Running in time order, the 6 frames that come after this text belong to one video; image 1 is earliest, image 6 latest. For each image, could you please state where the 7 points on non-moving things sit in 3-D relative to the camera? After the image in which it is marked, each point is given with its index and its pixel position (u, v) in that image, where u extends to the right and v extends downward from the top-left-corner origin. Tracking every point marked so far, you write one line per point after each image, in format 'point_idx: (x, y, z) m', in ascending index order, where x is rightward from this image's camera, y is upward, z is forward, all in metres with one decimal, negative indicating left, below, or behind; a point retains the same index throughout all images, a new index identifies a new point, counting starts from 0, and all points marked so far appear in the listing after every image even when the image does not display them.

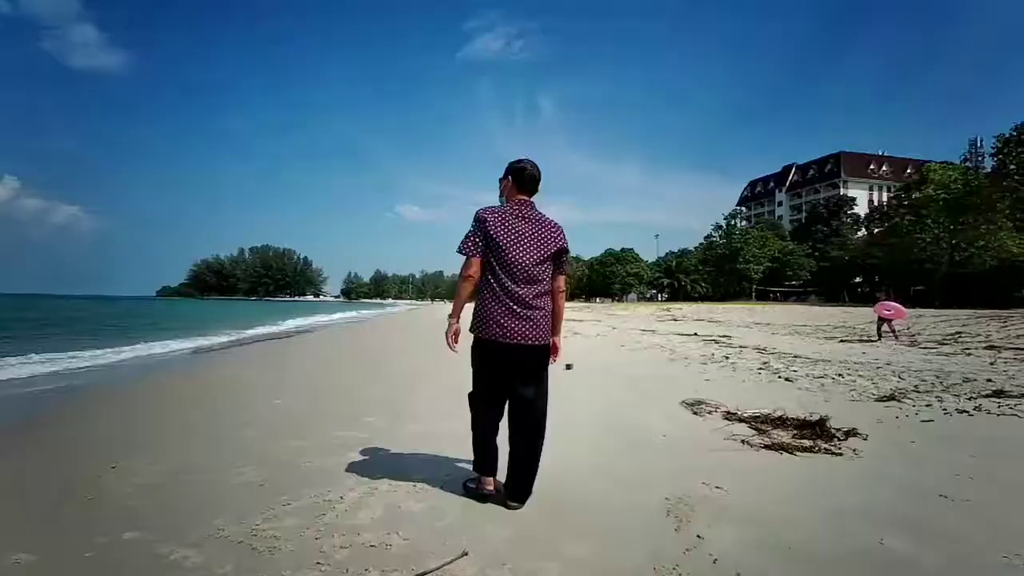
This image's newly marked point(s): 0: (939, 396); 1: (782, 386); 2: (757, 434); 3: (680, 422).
0: (+4.3, -1.1, +5.5) m
1: (+3.0, -1.1, +6.2) m
2: (+1.9, -1.2, +4.3) m
3: (+1.5, -1.2, +4.9) m
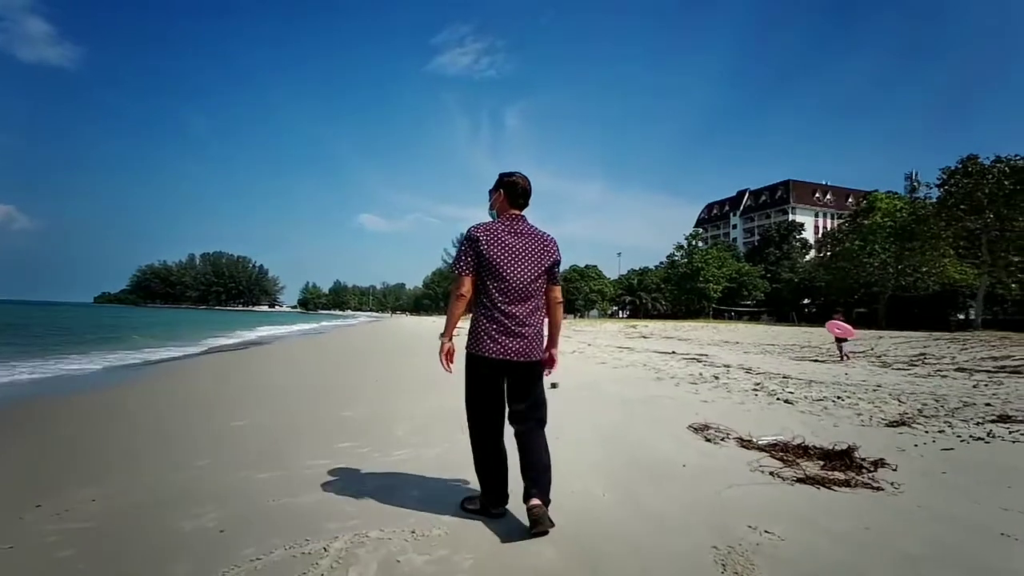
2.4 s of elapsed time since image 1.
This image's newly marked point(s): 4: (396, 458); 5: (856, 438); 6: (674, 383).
0: (+4.2, -1.3, +5.3) m
1: (+2.9, -1.3, +5.9) m
2: (+2.0, -1.3, +4.0) m
3: (+1.5, -1.3, +4.5) m
4: (-0.9, -1.4, +4.5) m
5: (+3.0, -1.3, +4.8) m
6: (+2.3, -1.3, +7.7) m
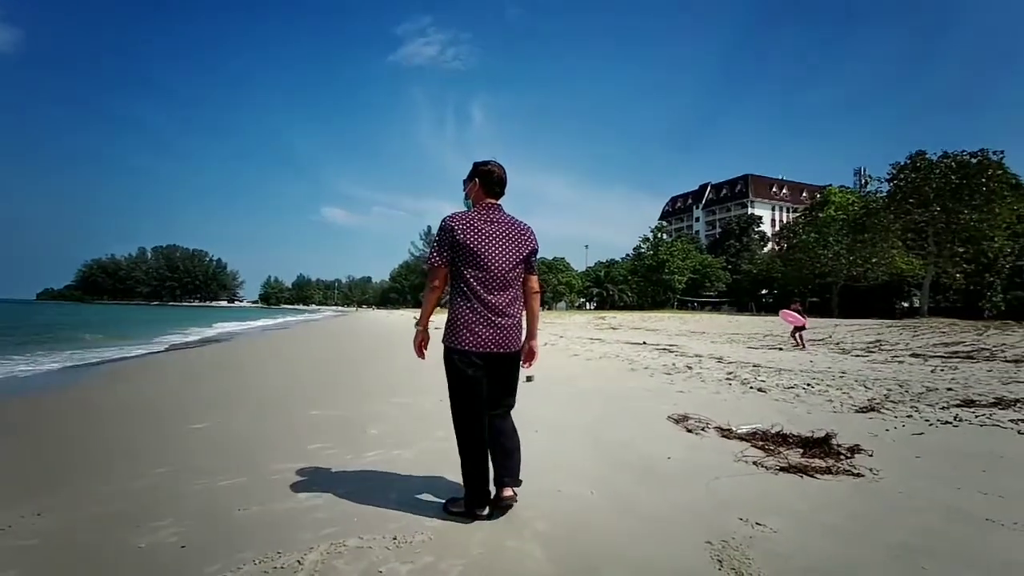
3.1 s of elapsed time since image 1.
0: (+4.0, -1.2, +5.5) m
1: (+2.6, -1.2, +5.9) m
2: (+1.8, -1.2, +4.0) m
3: (+1.3, -1.2, +4.5) m
4: (-1.1, -1.3, +4.3) m
5: (+2.8, -1.2, +4.8) m
6: (+1.9, -1.2, +7.7) m
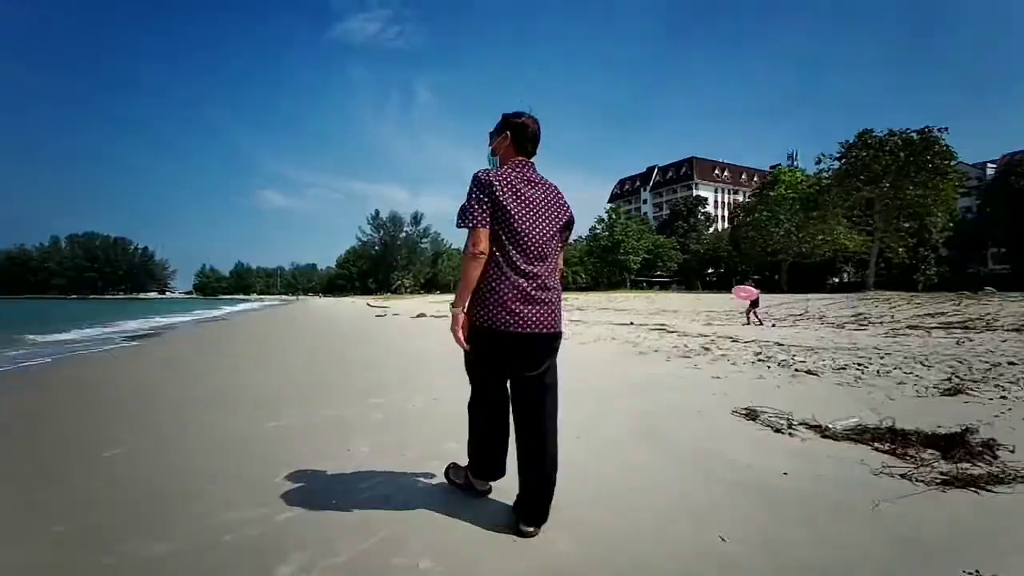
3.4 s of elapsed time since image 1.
0: (+4.1, -0.8, +4.7) m
1: (+2.7, -0.8, +5.0) m
2: (+2.1, -0.9, +3.0) m
3: (+1.6, -1.0, +3.5) m
4: (-0.8, -1.1, +3.1) m
5: (+3.0, -0.9, +4.0) m
6: (+1.9, -0.8, +6.7) m
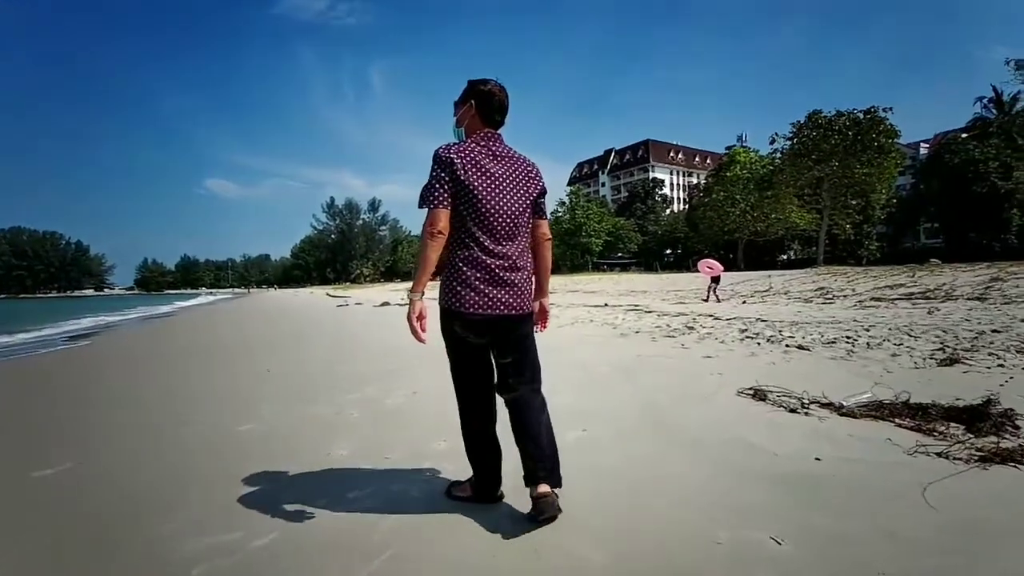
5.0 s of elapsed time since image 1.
0: (+4.0, -0.5, +4.7) m
1: (+2.6, -0.6, +4.9) m
2: (+2.2, -0.8, +2.9) m
3: (+1.5, -0.8, +3.3) m
4: (-0.8, -1.1, +2.7) m
5: (+3.0, -0.7, +3.9) m
6: (+1.6, -0.6, +6.5) m
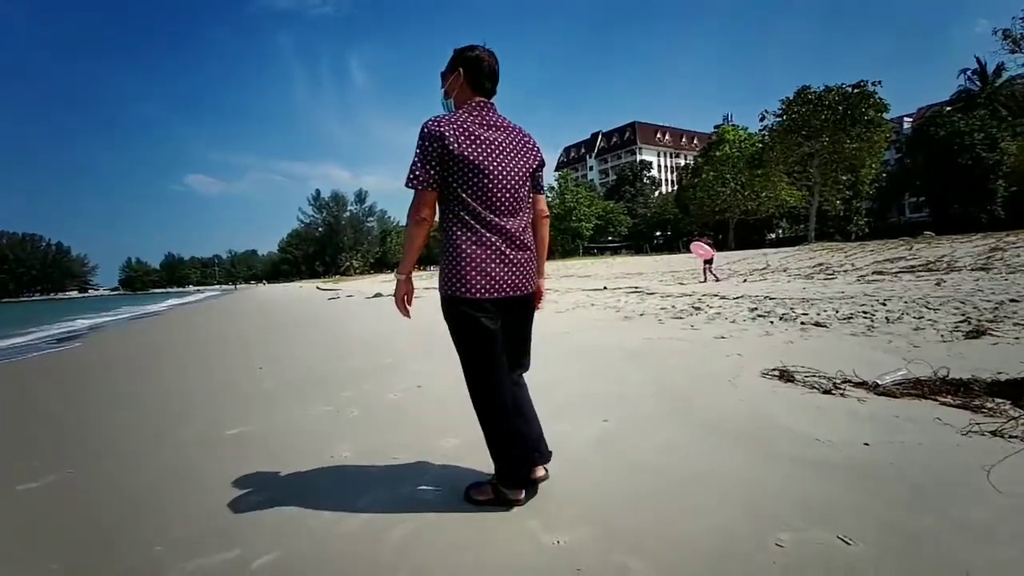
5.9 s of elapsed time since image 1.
0: (+4.1, -0.3, +4.5) m
1: (+2.7, -0.4, +4.7) m
2: (+2.2, -0.6, +2.7) m
3: (+1.6, -0.7, +3.1) m
4: (-0.6, -1.0, +2.5) m
5: (+3.0, -0.5, +3.7) m
6: (+1.6, -0.4, +6.3) m
